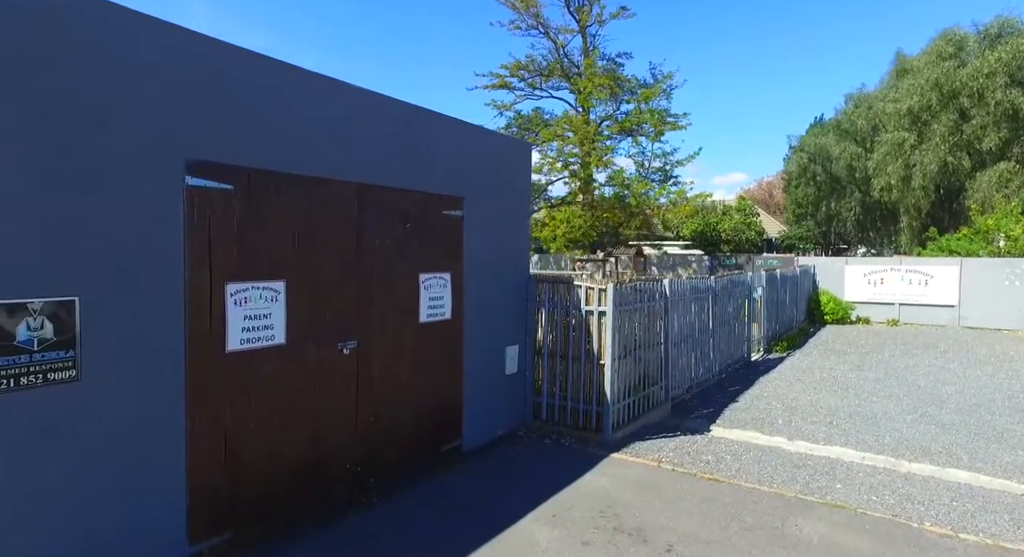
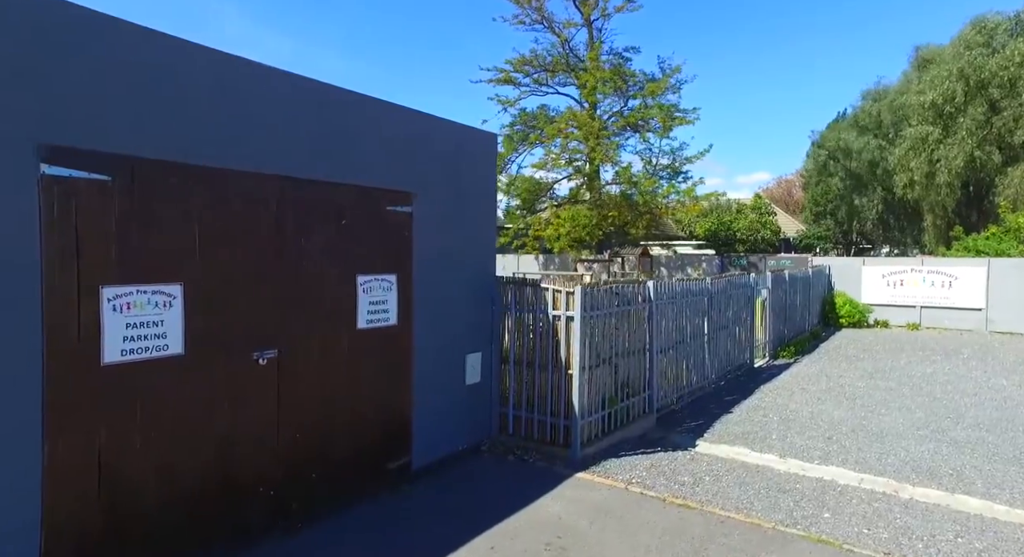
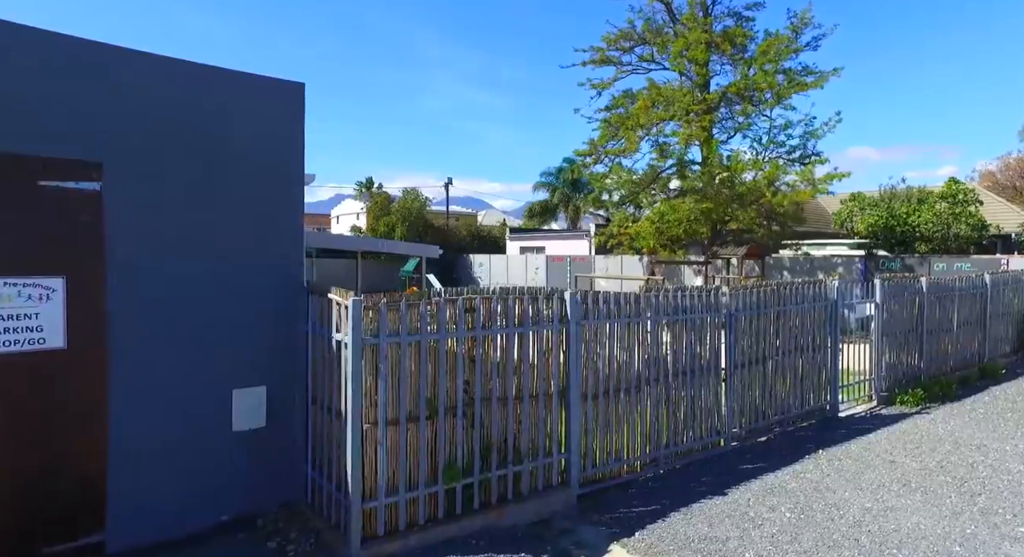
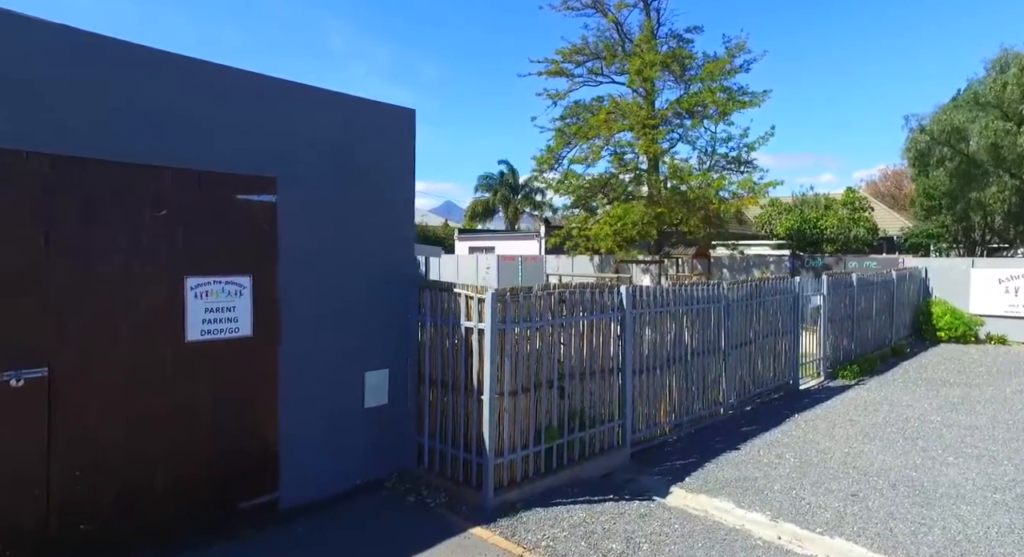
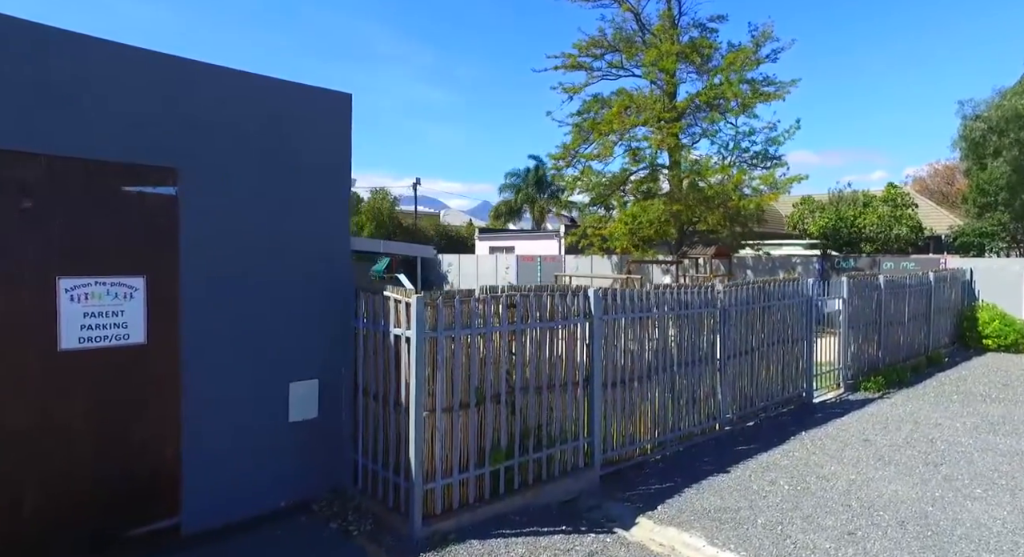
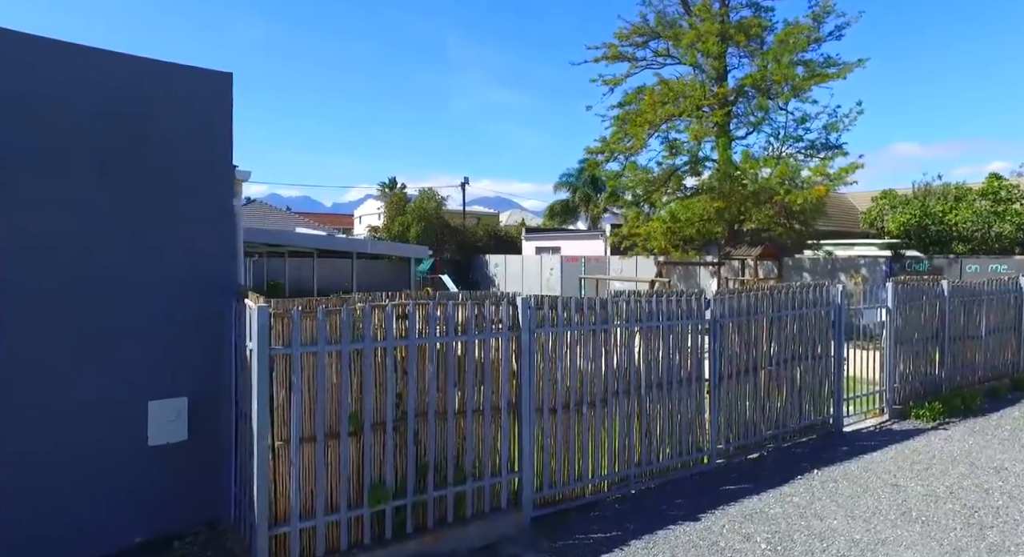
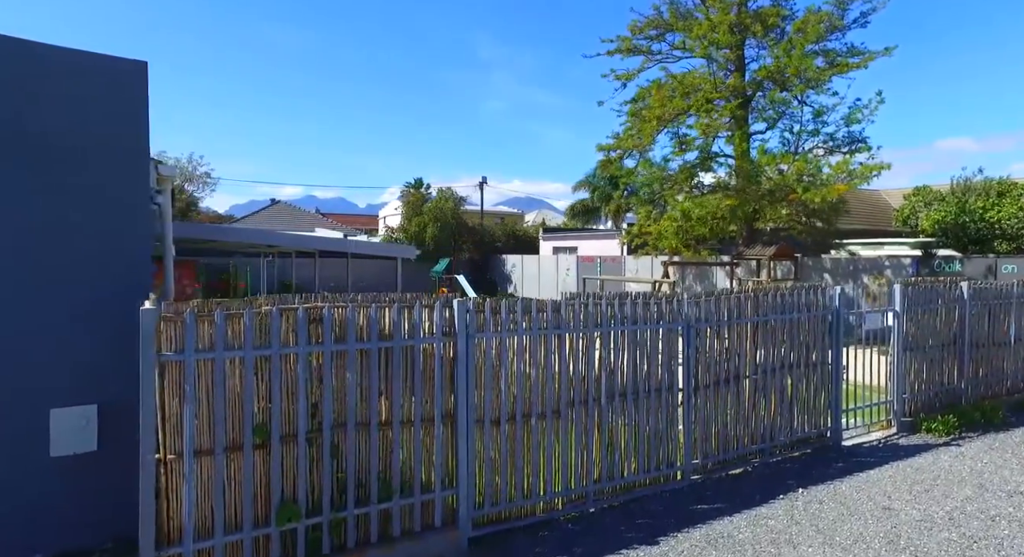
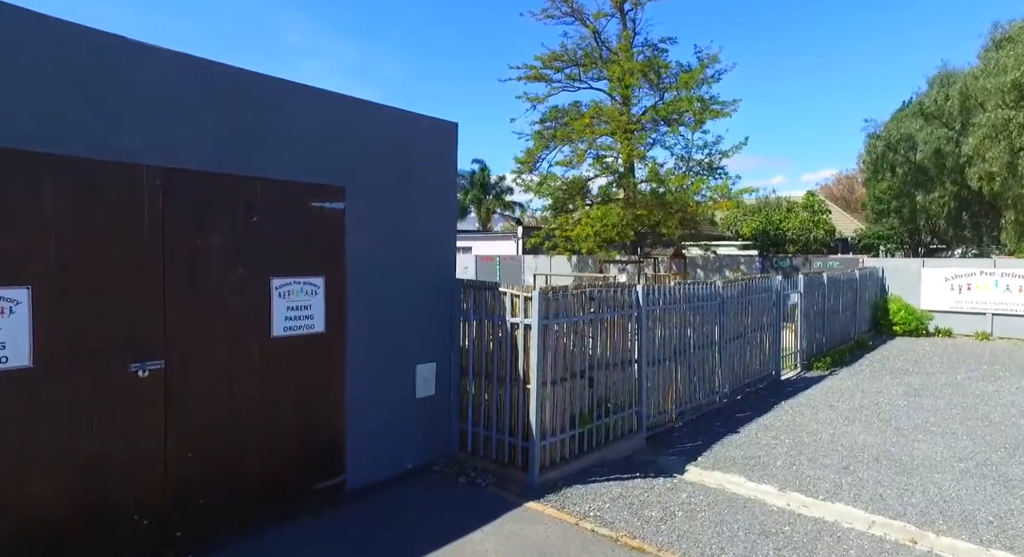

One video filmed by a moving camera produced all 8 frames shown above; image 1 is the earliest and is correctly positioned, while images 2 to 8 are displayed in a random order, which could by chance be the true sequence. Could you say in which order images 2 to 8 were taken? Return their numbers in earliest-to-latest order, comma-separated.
2, 8, 4, 5, 3, 6, 7
